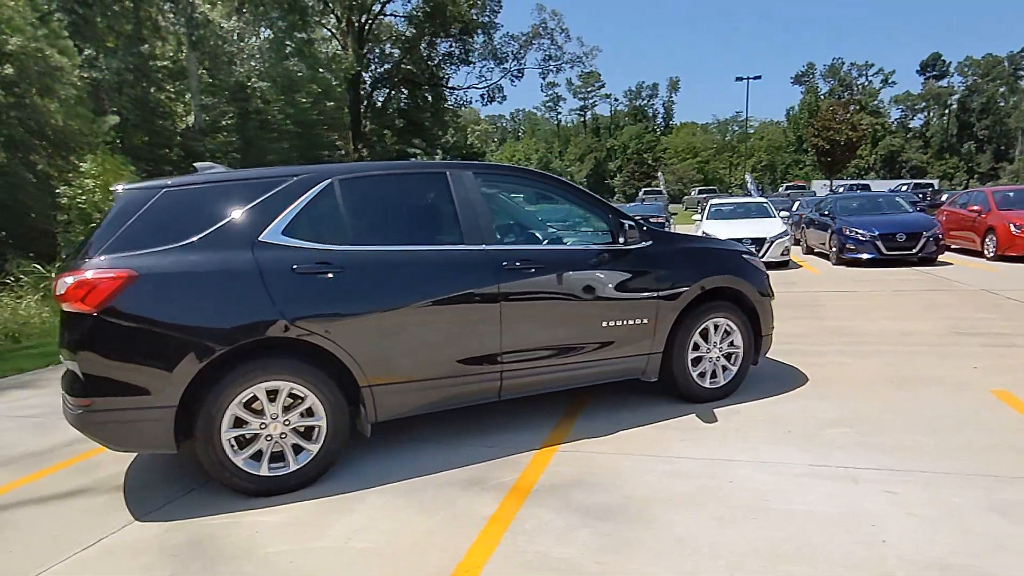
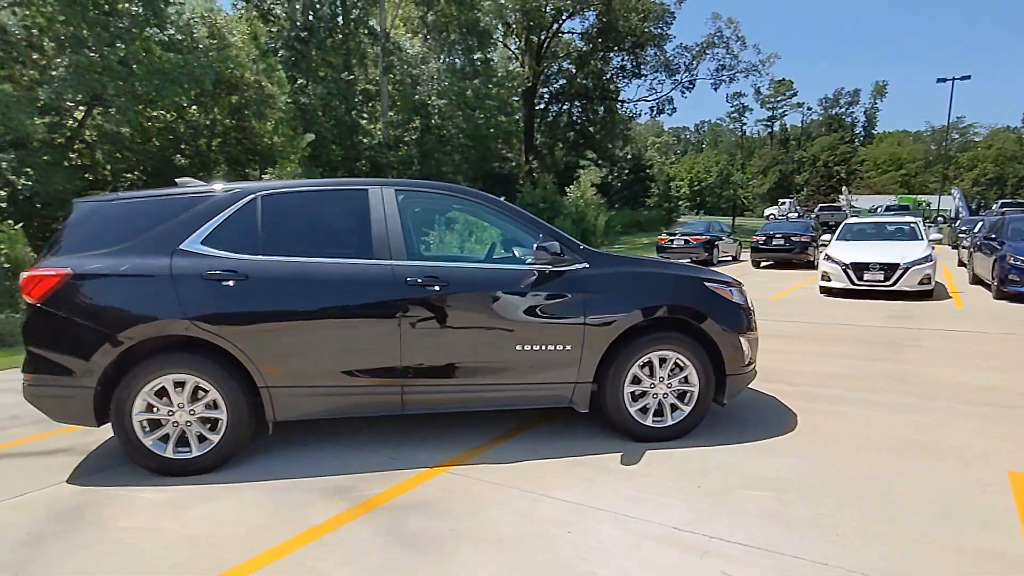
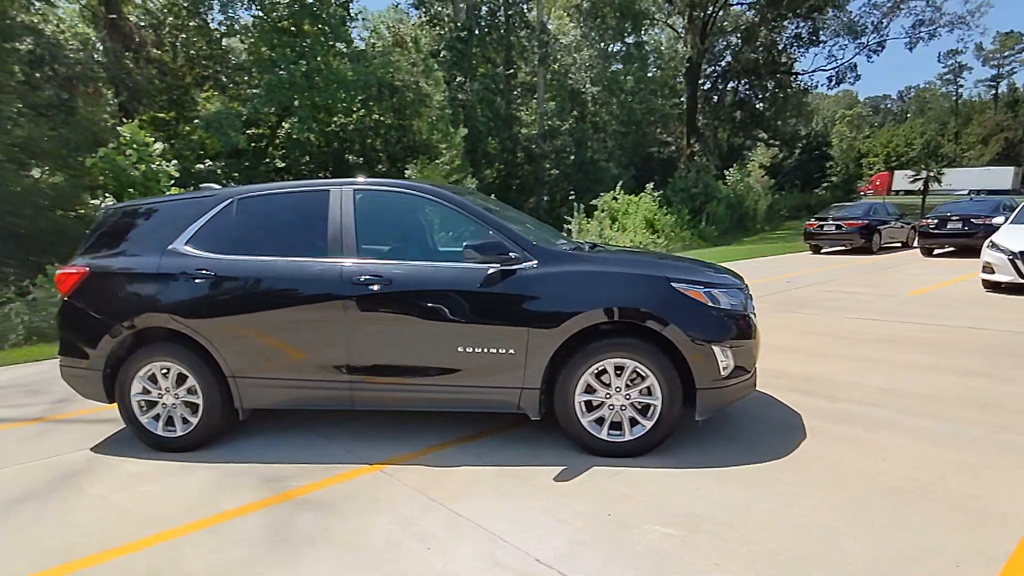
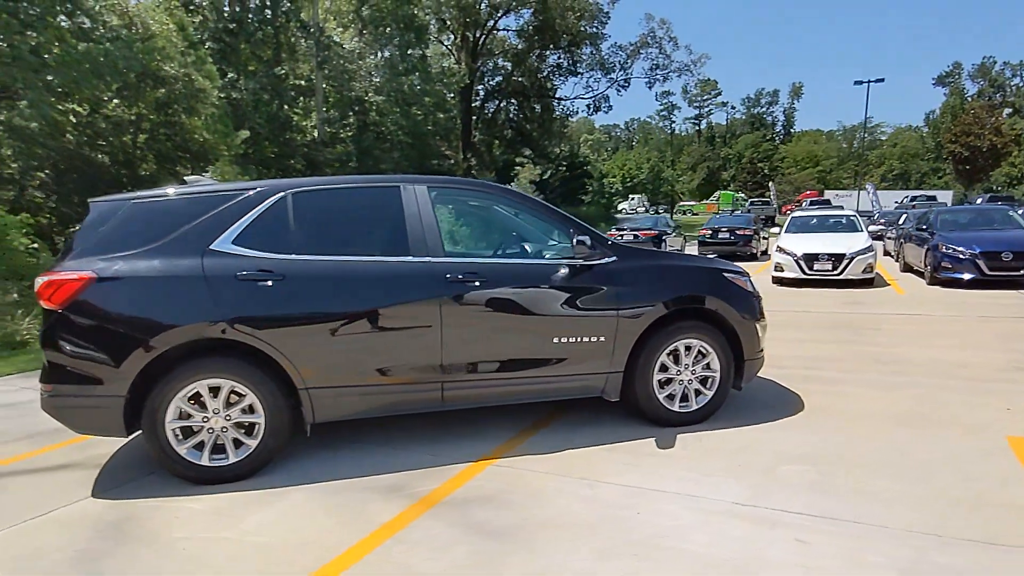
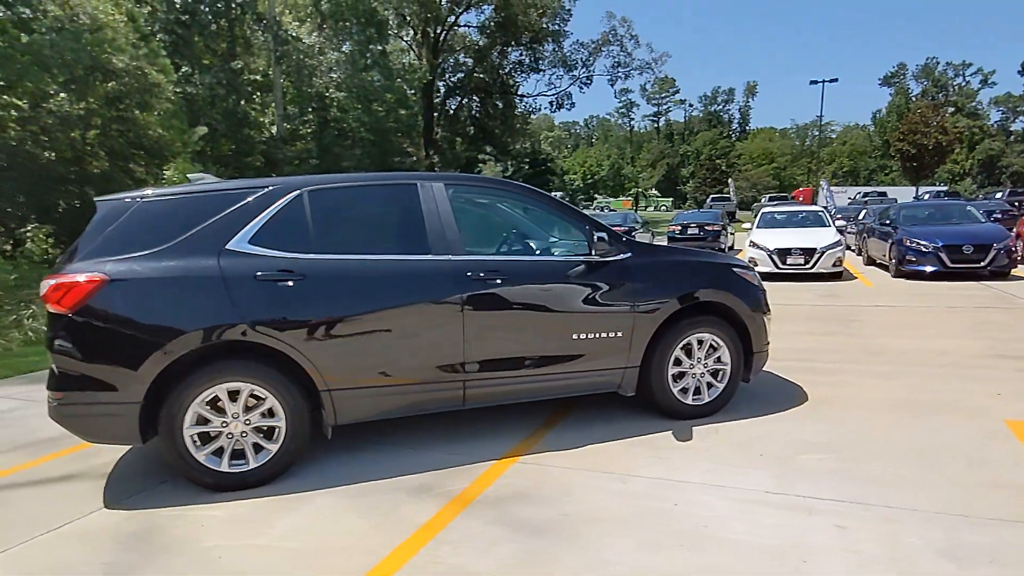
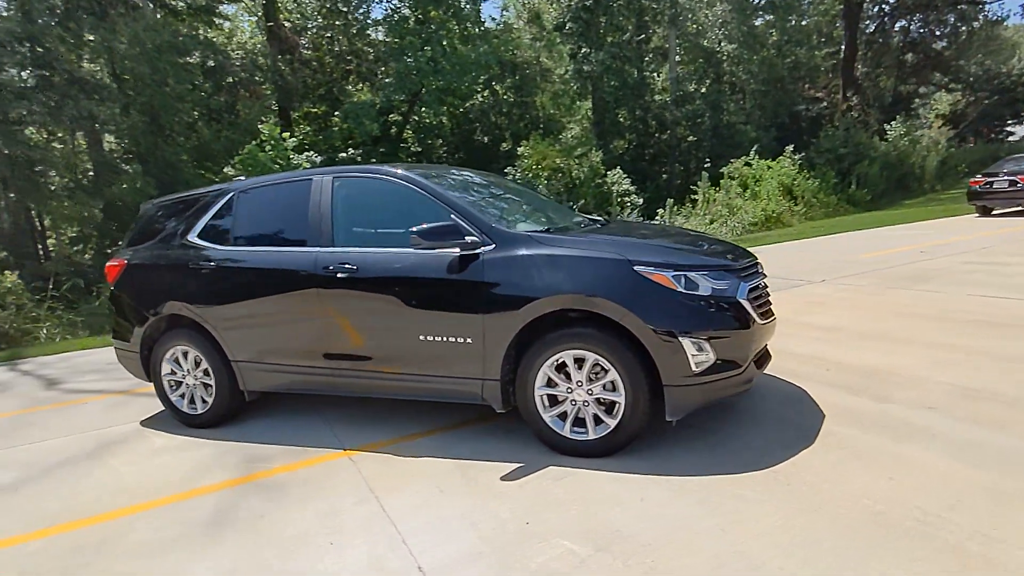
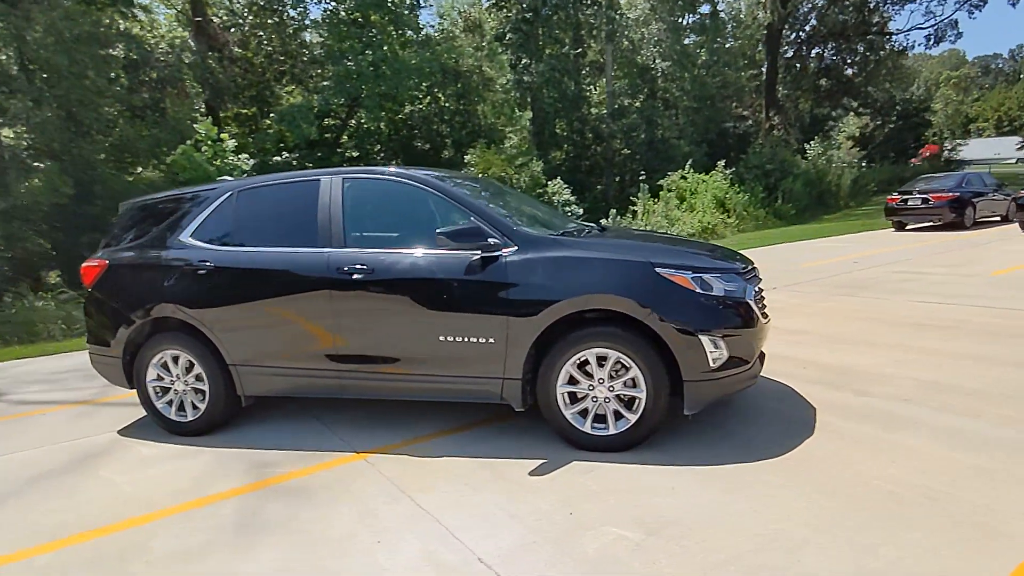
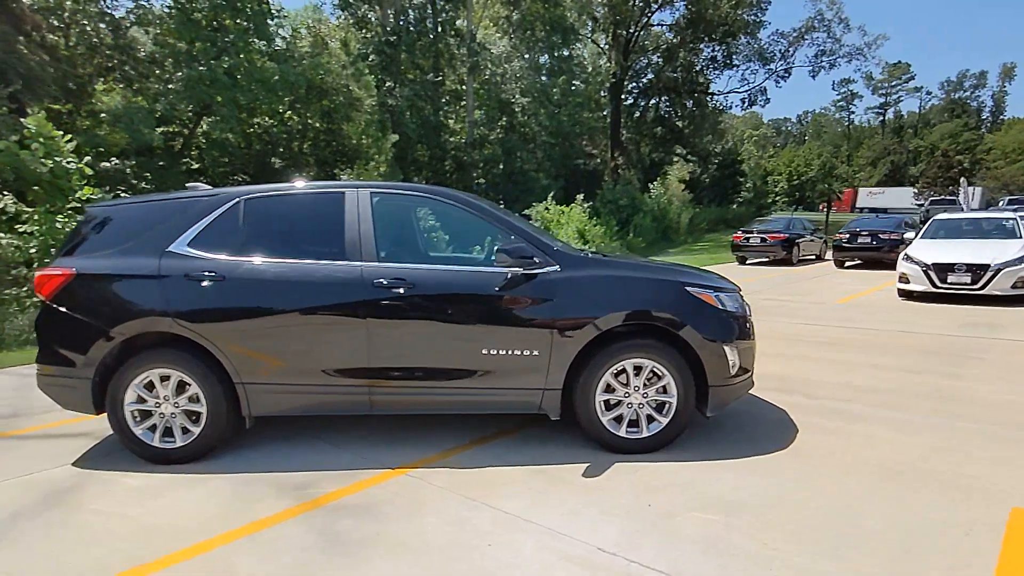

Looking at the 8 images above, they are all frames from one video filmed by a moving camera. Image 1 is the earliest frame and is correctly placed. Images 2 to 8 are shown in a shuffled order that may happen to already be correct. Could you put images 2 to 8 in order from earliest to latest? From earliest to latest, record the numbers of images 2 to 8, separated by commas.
5, 4, 2, 8, 3, 7, 6
